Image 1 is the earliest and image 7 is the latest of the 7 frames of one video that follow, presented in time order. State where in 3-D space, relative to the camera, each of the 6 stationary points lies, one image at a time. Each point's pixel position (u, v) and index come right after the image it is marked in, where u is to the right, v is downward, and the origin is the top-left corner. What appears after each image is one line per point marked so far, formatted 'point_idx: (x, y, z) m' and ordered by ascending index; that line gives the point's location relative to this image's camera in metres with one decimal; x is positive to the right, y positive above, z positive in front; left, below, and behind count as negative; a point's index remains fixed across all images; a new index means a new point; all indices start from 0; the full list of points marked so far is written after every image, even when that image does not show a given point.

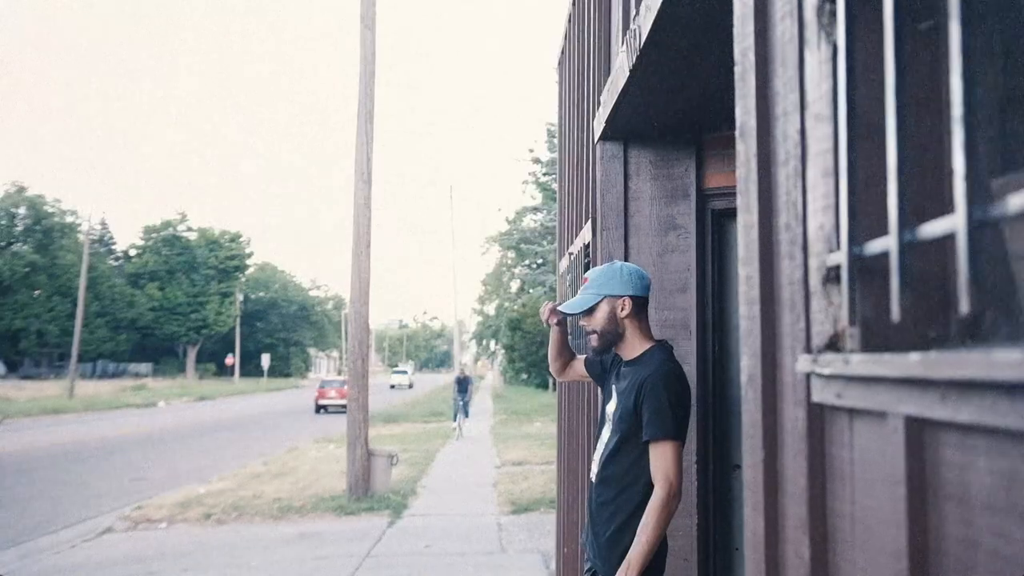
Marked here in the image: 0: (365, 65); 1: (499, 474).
0: (-2.3, +3.4, +15.4) m
1: (-0.2, -3.3, +17.8) m
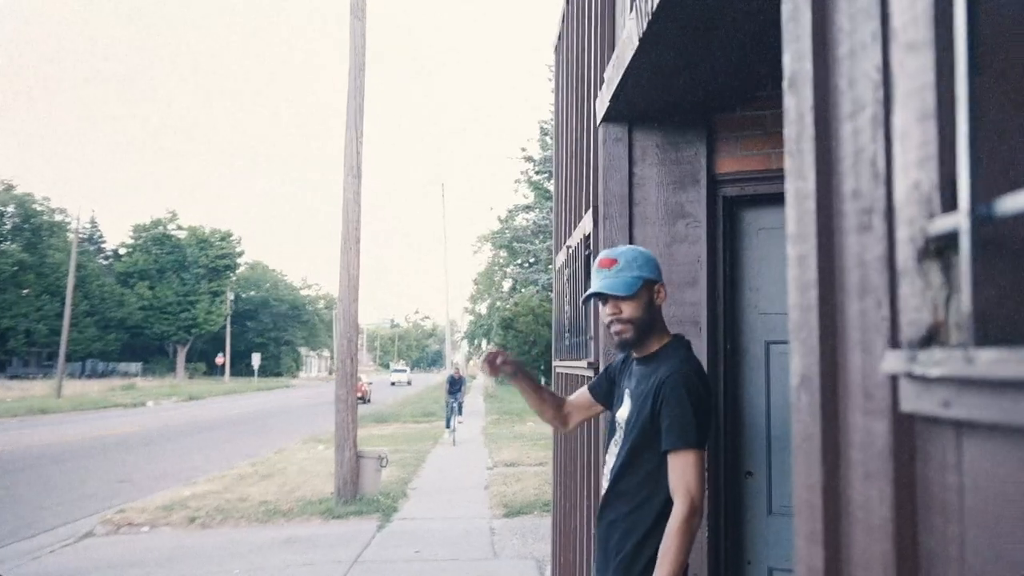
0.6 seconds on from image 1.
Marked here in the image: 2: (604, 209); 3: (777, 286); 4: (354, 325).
0: (-2.4, +3.5, +15.0) m
1: (-0.4, -3.3, +17.4) m
2: (+0.4, +0.4, +4.8) m
3: (+1.3, 0.0, +4.7) m
4: (-2.4, -0.5, +14.9) m
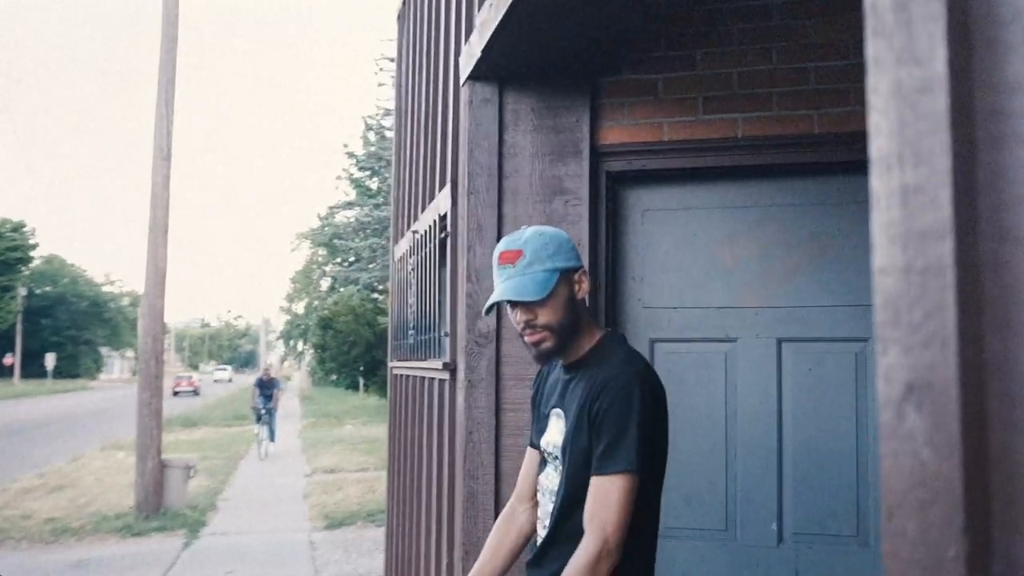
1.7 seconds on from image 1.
0: (-4.7, +3.6, +13.6) m
1: (-3.3, -3.2, +16.4) m
2: (-0.2, +0.4, +4.1) m
3: (+0.6, +0.1, +4.1) m
4: (-4.7, -0.4, +13.5) m
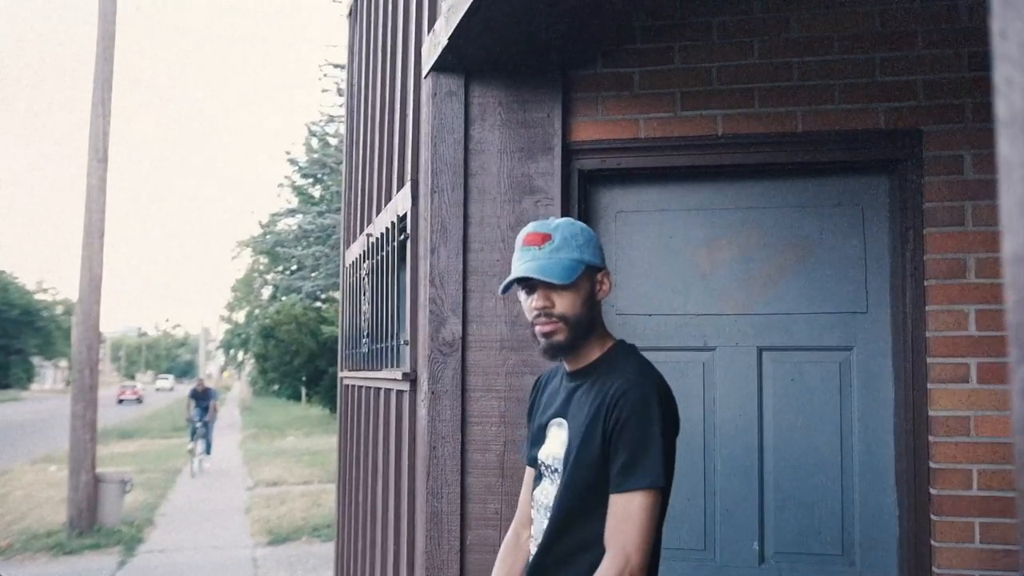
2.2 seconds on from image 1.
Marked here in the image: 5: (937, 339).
0: (-5.4, +3.5, +13.1) m
1: (-4.1, -3.3, +15.9) m
2: (-0.3, +0.4, +3.8) m
3: (+0.5, 0.0, +3.9) m
4: (-5.4, -0.5, +12.9) m
5: (+1.5, -0.2, +3.5) m
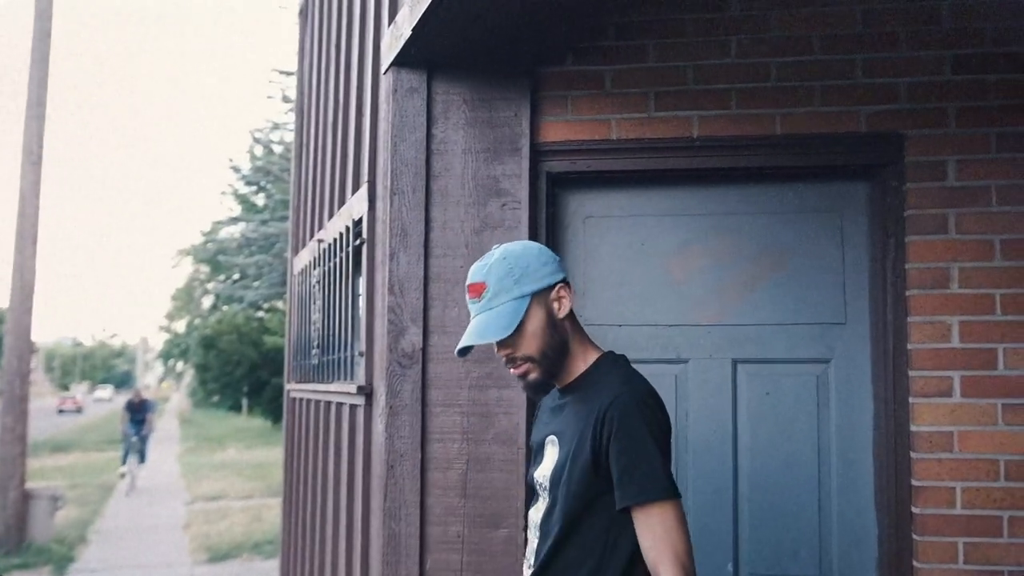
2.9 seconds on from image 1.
0: (-6.0, +3.4, +12.6) m
1: (-4.9, -3.5, +15.4) m
2: (-0.4, +0.4, +3.6) m
3: (+0.4, 0.0, +3.7) m
4: (-6.0, -0.6, +12.4) m
5: (+1.4, -0.2, +3.3) m
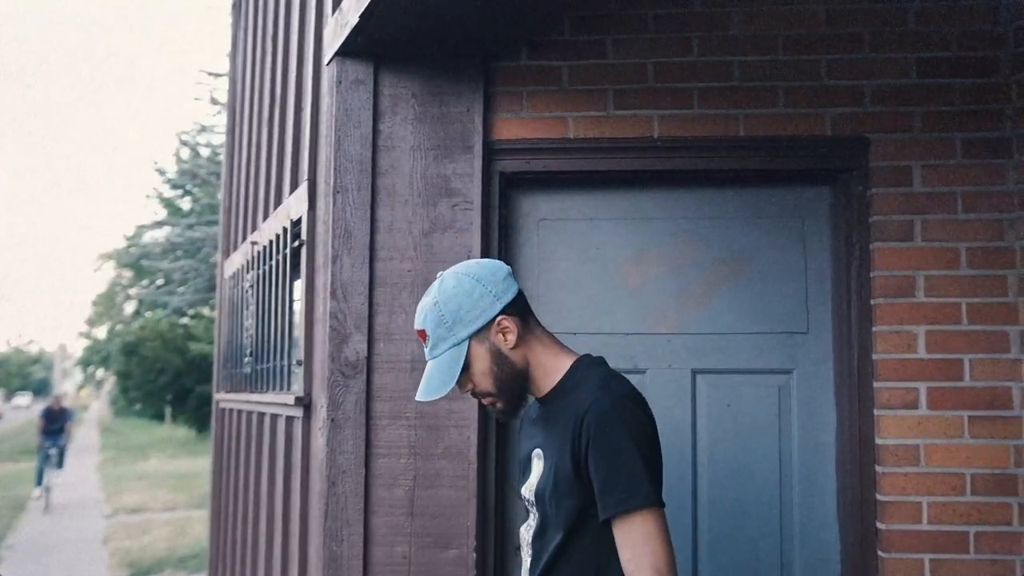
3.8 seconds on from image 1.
0: (-6.7, +3.3, +12.0) m
1: (-5.9, -3.5, +14.8) m
2: (-0.6, +0.4, +3.4) m
3: (+0.2, 0.0, +3.5) m
4: (-6.8, -0.7, +11.8) m
5: (+1.2, -0.2, +3.2) m
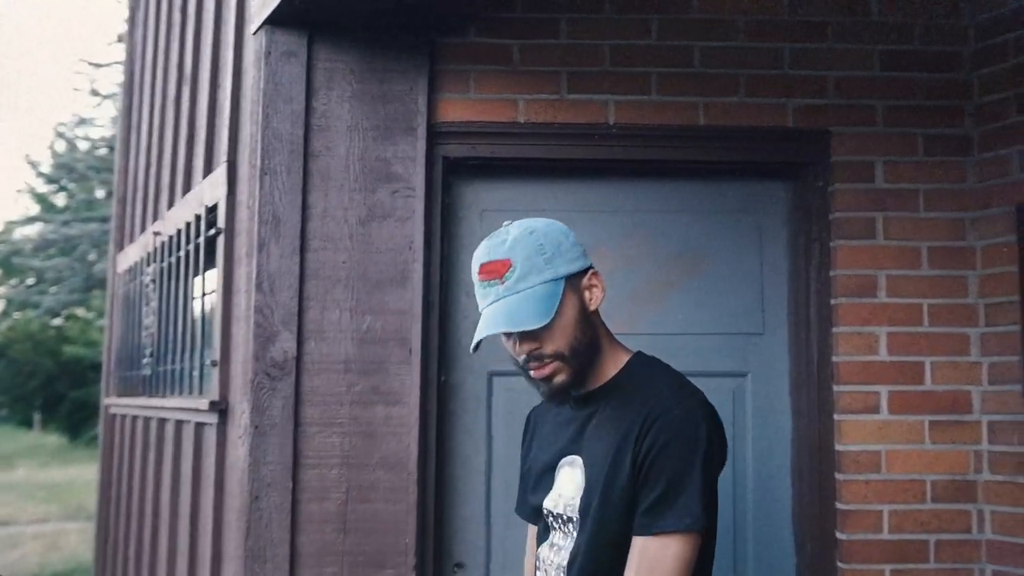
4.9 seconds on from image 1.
0: (-7.8, +3.4, +11.0) m
1: (-7.4, -3.5, +13.8) m
2: (-0.8, +0.4, +3.1) m
3: (0.0, 0.0, +3.3) m
4: (-7.9, -0.6, +10.7) m
5: (+1.0, -0.2, +3.1) m
